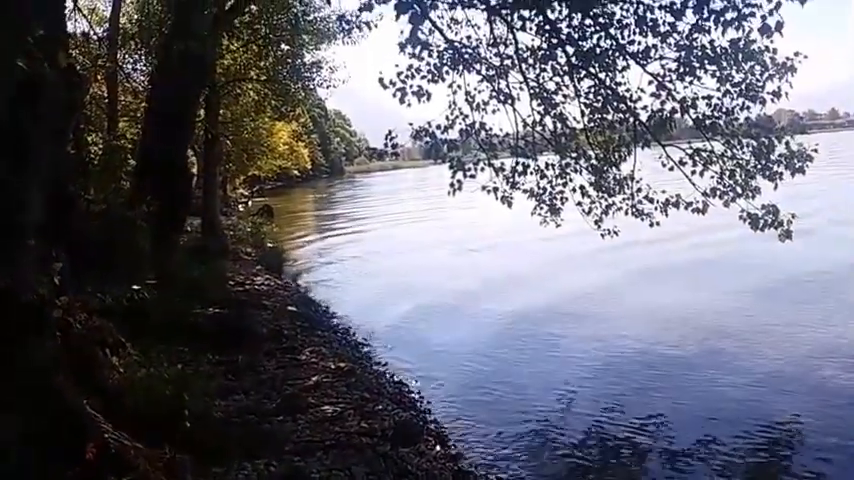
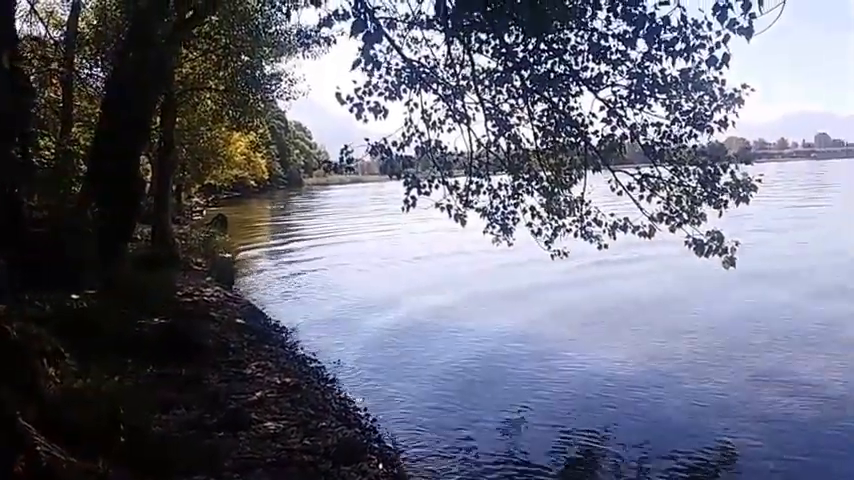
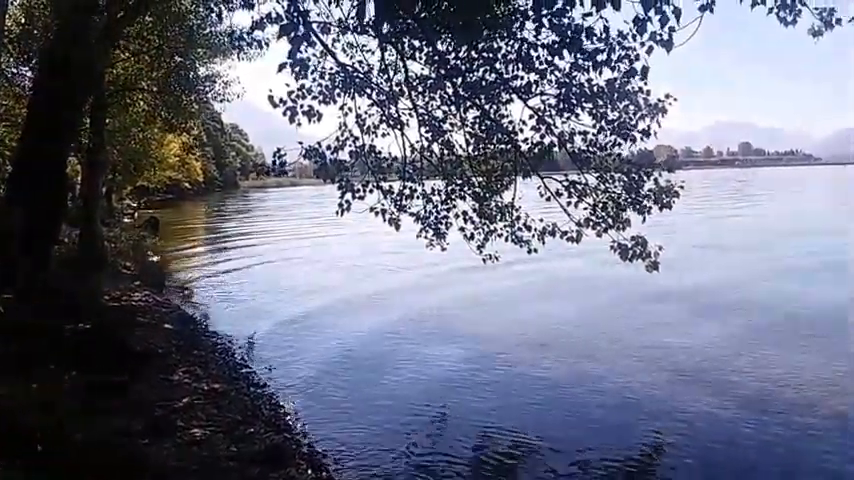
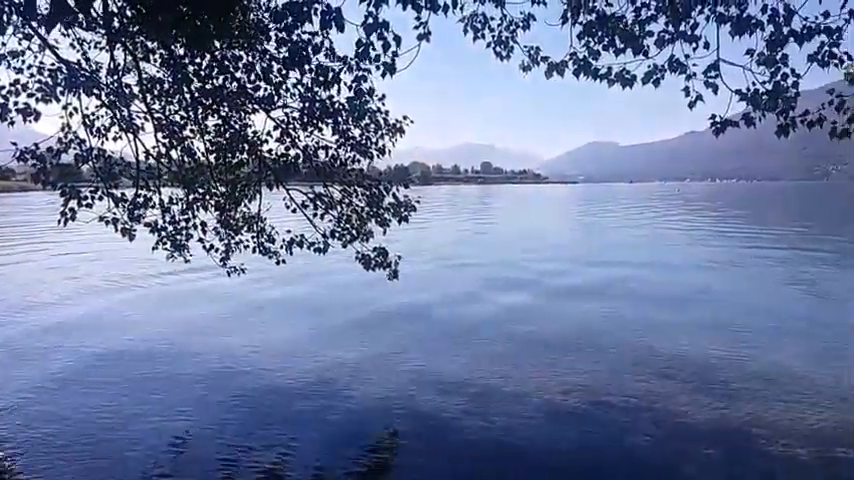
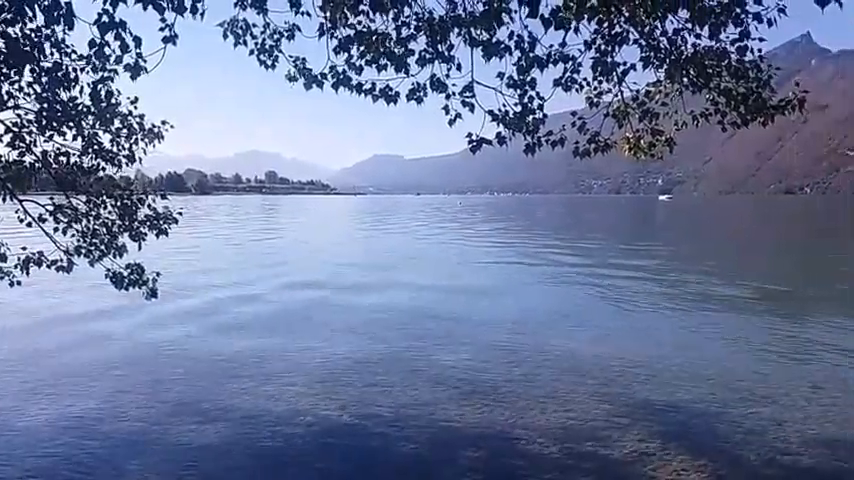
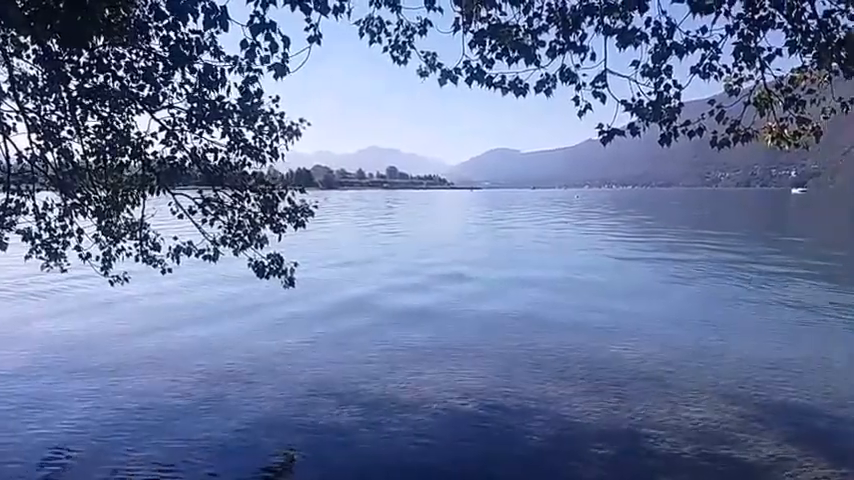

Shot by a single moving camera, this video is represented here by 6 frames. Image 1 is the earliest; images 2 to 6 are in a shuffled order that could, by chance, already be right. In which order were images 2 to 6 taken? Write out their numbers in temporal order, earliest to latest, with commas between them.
2, 3, 4, 6, 5
